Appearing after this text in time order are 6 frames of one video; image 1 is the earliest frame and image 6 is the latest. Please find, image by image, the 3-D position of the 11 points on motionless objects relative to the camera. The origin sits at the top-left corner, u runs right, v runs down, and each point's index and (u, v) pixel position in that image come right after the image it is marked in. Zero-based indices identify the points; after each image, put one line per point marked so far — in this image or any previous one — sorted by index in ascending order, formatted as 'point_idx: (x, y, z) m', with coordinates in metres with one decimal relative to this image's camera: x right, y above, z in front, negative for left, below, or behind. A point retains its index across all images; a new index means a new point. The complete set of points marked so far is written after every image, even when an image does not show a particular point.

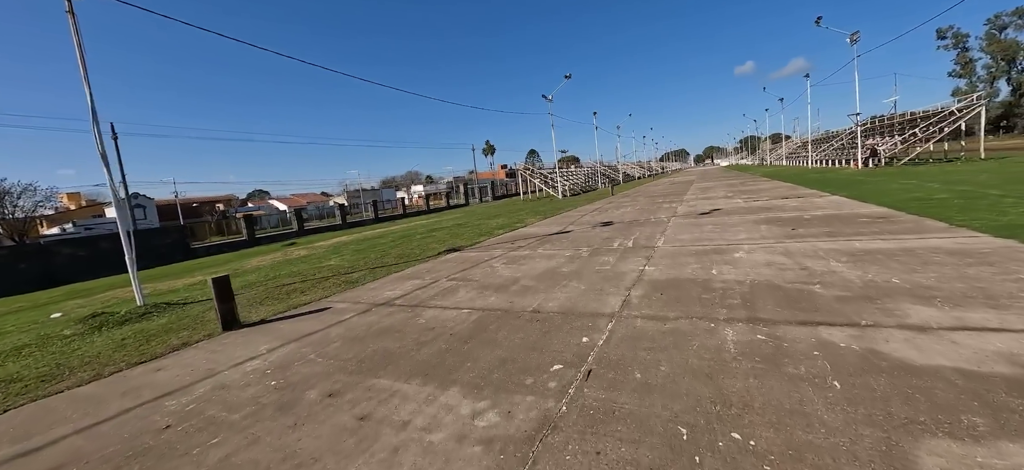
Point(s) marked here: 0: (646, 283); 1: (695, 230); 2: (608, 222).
0: (+1.8, -0.7, +5.1) m
1: (+4.3, +0.1, +8.9) m
2: (+3.0, +0.4, +11.9) m
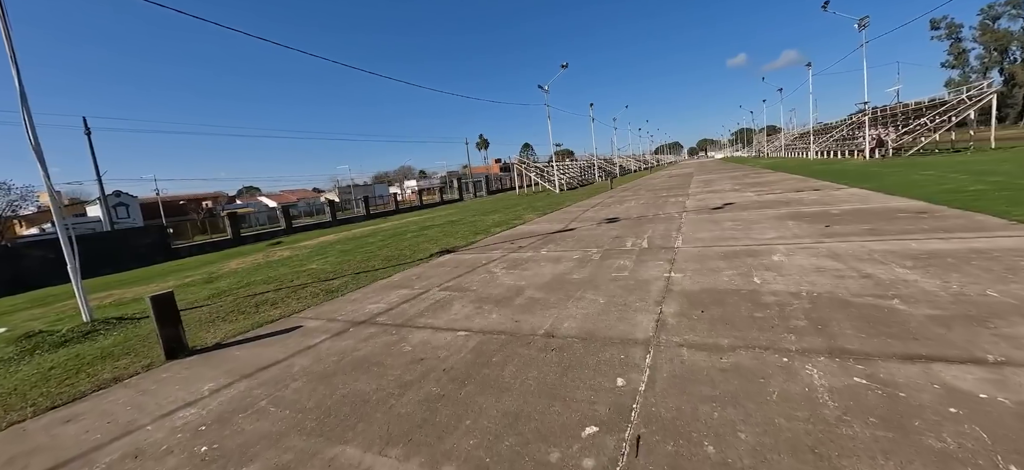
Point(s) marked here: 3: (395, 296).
0: (+1.9, -0.7, +4.3) m
1: (+4.3, +0.2, +8.0) m
2: (+3.0, +0.5, +11.1) m
3: (-1.8, -0.9, +5.7) m
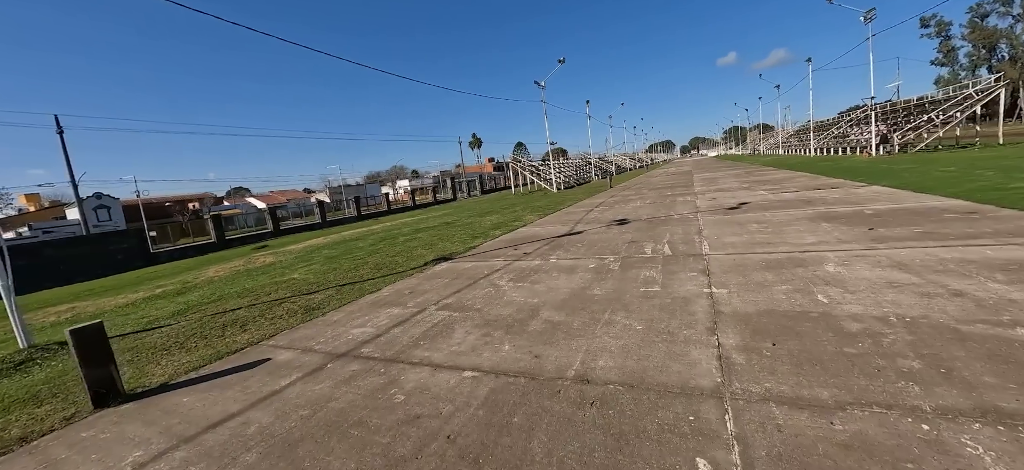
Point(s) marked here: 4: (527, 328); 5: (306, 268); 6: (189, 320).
0: (+2.0, -0.8, +3.5) m
1: (+4.4, +0.1, +7.3) m
2: (+3.0, +0.4, +10.3) m
3: (-1.6, -1.0, +4.8) m
4: (+0.2, -1.0, +3.9) m
5: (-5.4, -0.9, +9.9) m
6: (-5.3, -1.4, +6.2) m
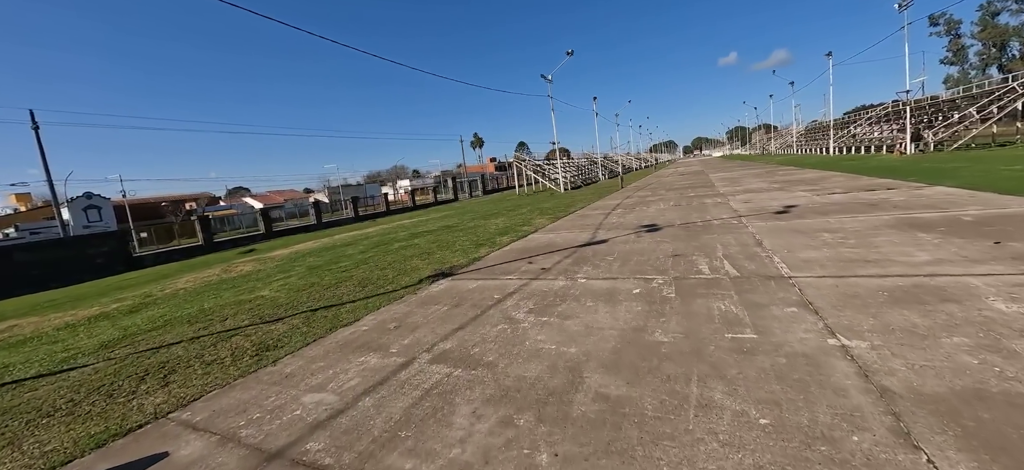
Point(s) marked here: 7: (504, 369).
0: (+2.3, -1.0, +2.0) m
1: (+4.6, -0.1, +5.8) m
2: (+3.3, +0.2, +8.8) m
3: (-1.4, -1.2, +3.4) m
4: (+0.4, -1.1, +2.4) m
5: (-5.2, -1.0, +8.5) m
6: (-5.1, -1.6, +4.8) m
7: (-0.1, -1.1, +3.1) m
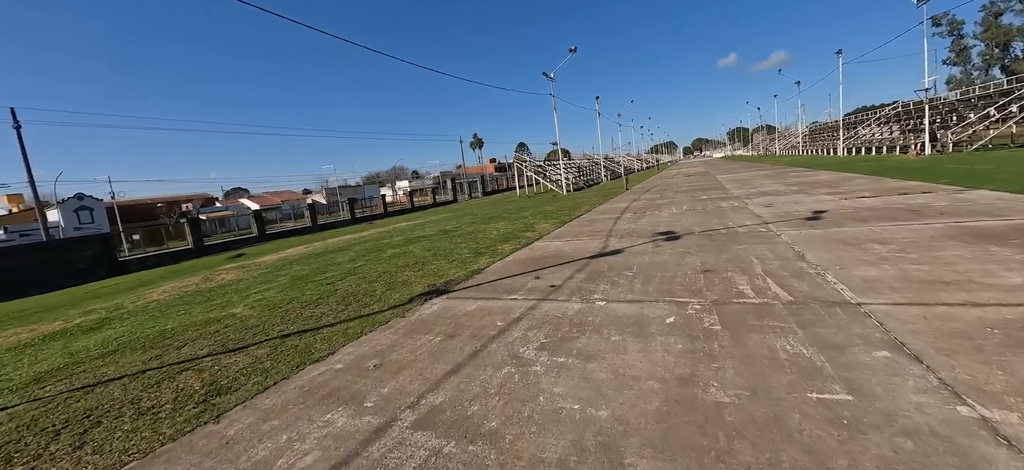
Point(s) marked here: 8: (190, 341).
0: (+2.3, -1.1, +1.2) m
1: (+4.7, -0.3, +5.0) m
2: (+3.3, +0.1, +8.0) m
3: (-1.3, -1.4, +2.6) m
4: (+0.4, -1.3, +1.6) m
5: (-5.1, -1.2, +7.7) m
6: (-5.0, -1.7, +4.0) m
7: (0.0, -1.2, +2.2) m
8: (-4.5, -1.5, +5.3) m
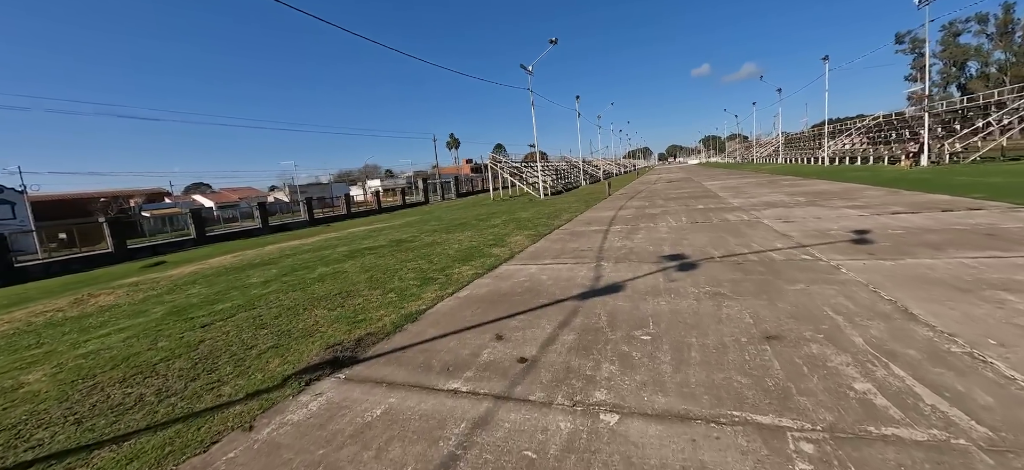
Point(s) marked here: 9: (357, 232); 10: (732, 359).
0: (+2.1, -1.5, -0.7) m
1: (+4.2, -0.7, +3.2) m
2: (+2.7, -0.3, +6.1) m
3: (-1.7, -1.7, +0.4) m
4: (+0.2, -1.6, -0.4) m
5: (-5.7, -1.5, +5.3) m
6: (-5.4, -2.0, +1.6) m
7: (-0.3, -1.6, +0.2) m
8: (-5.0, -1.7, +3.0) m
9: (-6.4, +0.1, +15.6) m
10: (+1.7, -0.9, +3.0) m
